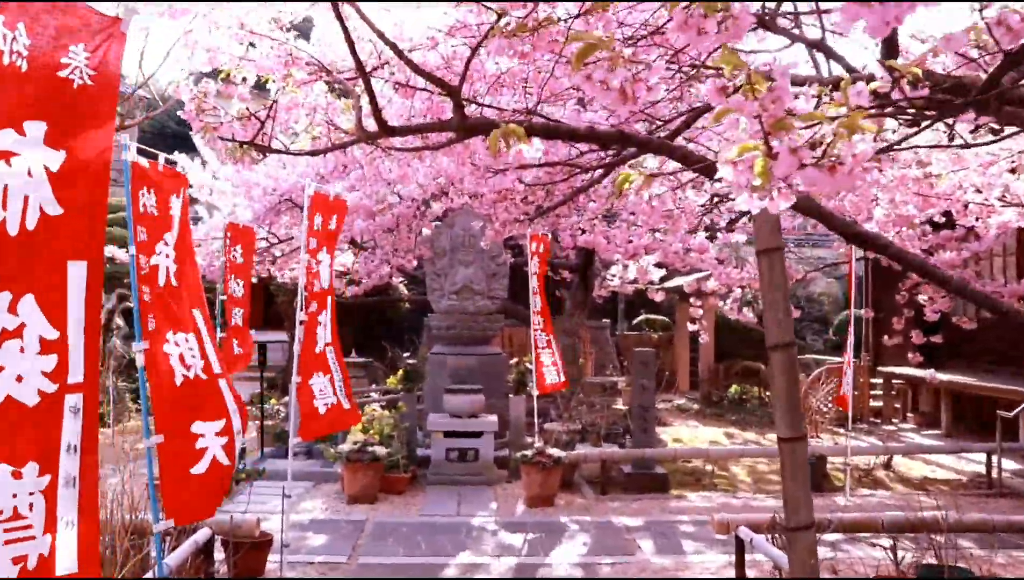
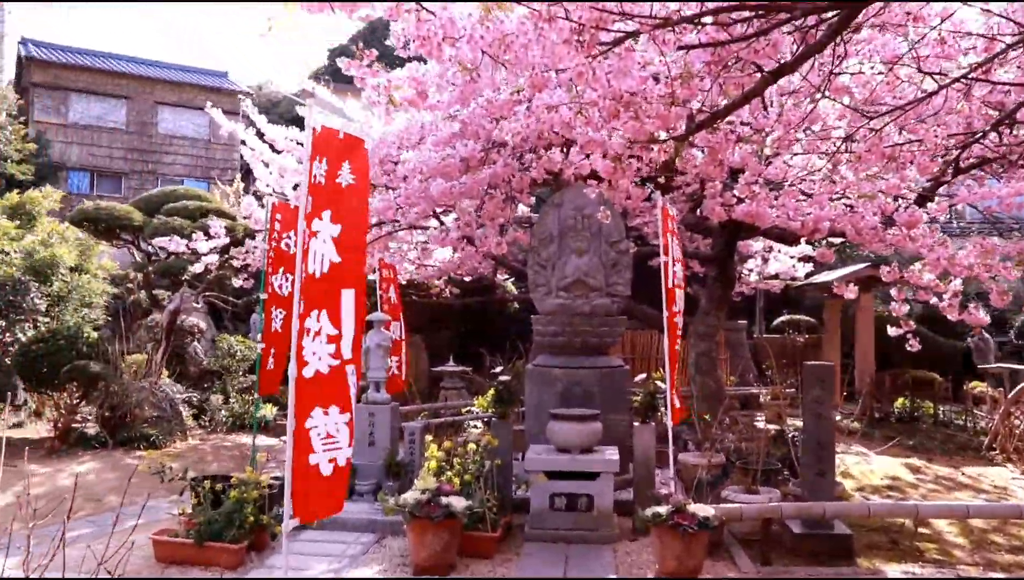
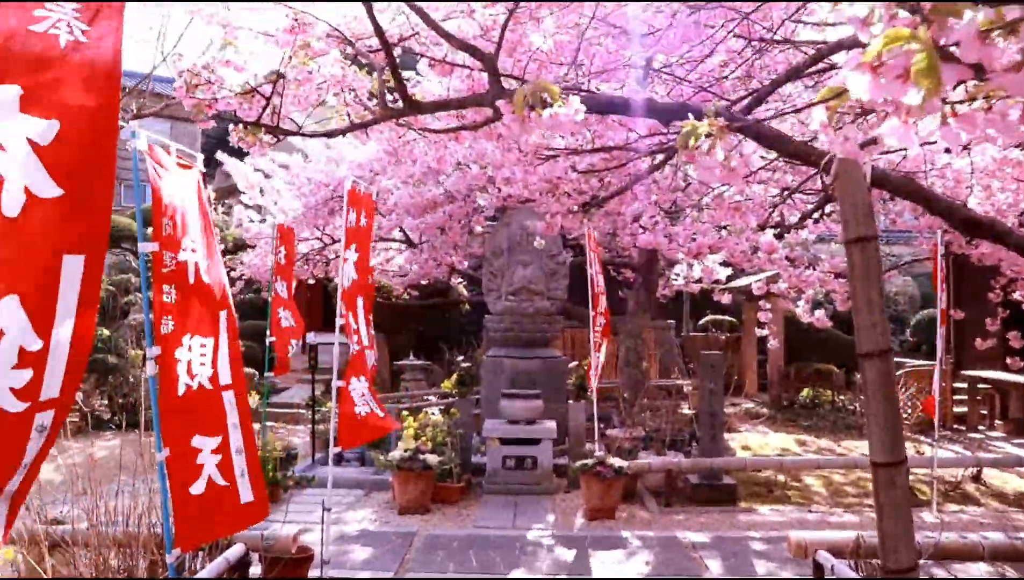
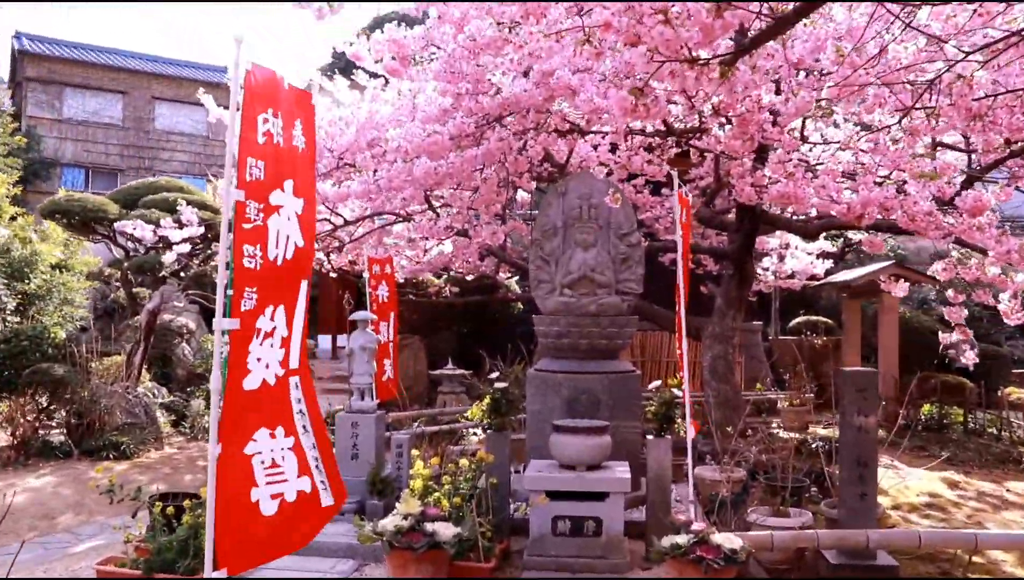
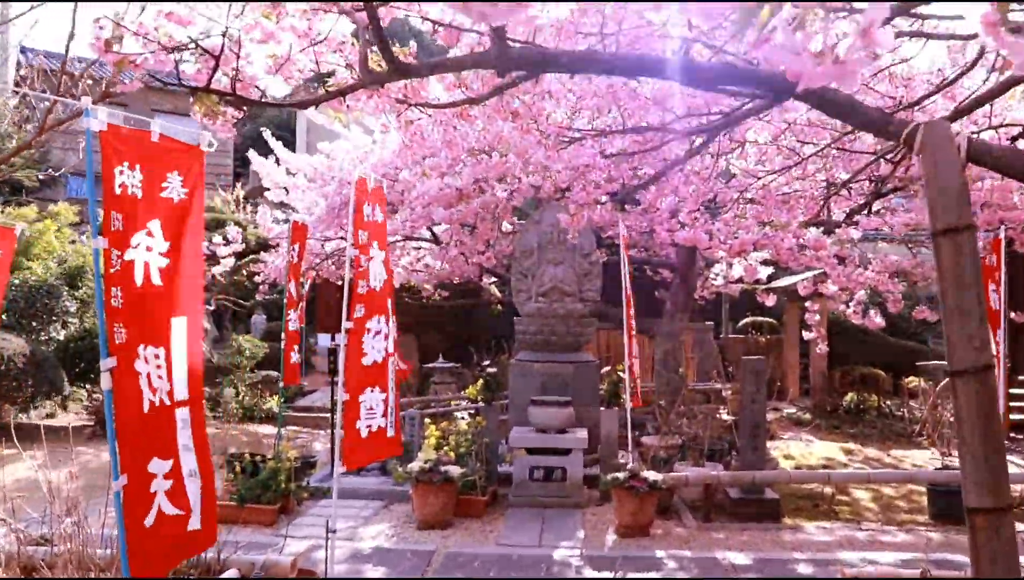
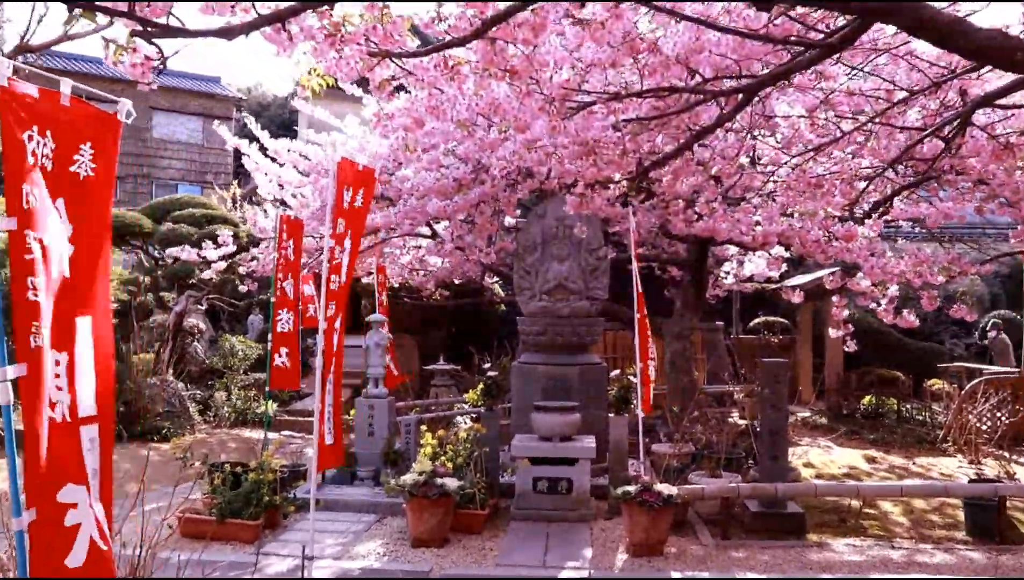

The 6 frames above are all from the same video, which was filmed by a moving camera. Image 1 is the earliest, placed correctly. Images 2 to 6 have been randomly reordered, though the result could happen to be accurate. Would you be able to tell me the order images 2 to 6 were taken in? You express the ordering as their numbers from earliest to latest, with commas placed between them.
3, 5, 6, 2, 4
